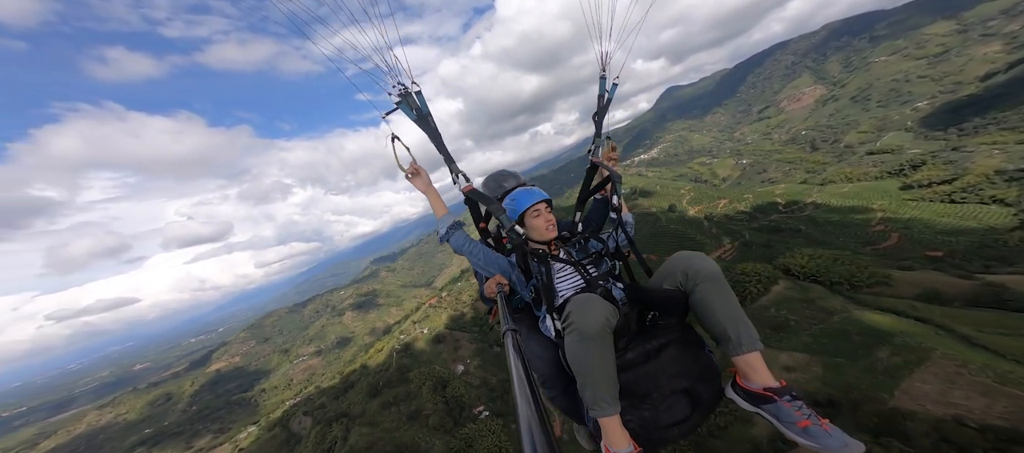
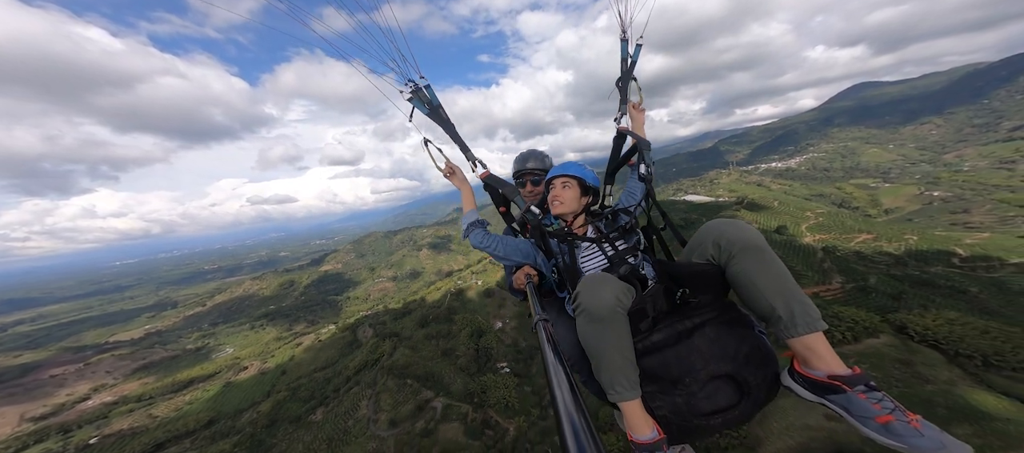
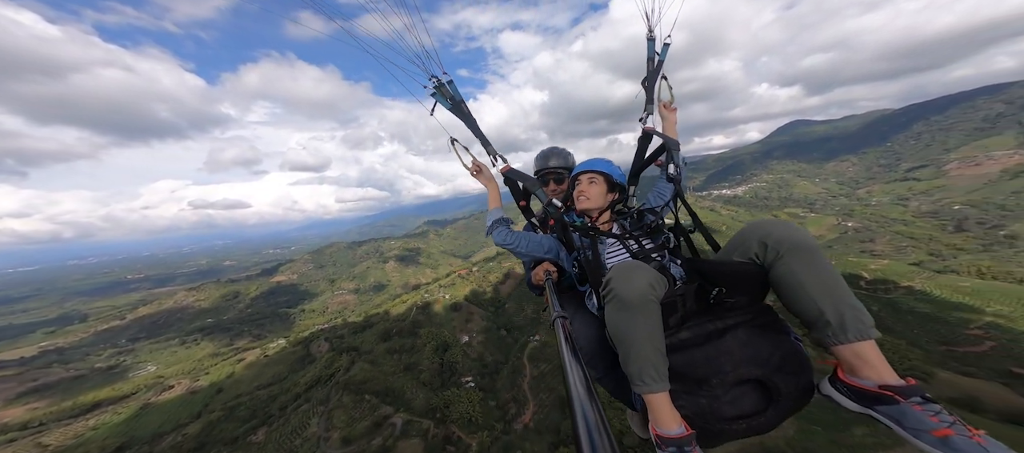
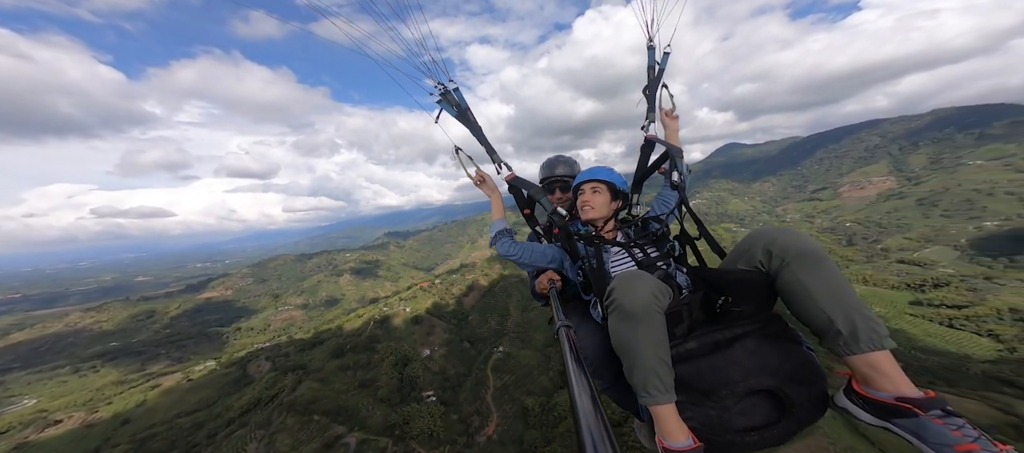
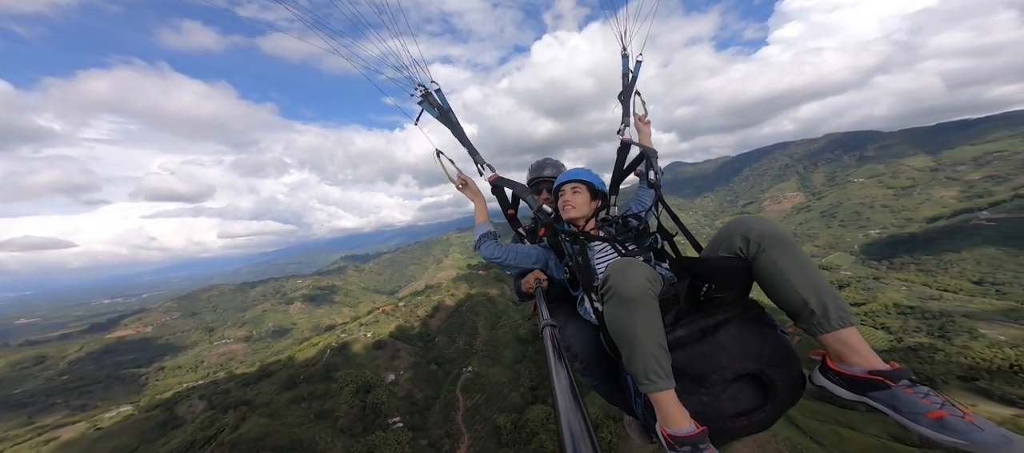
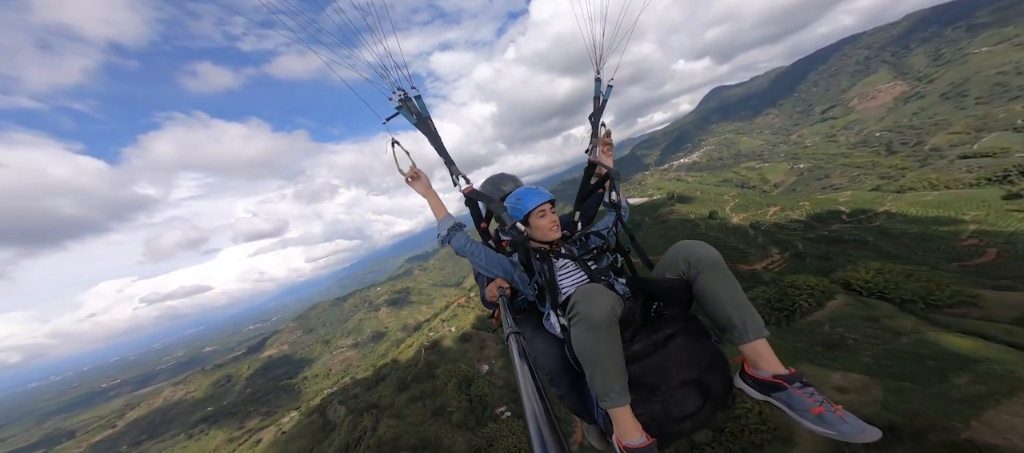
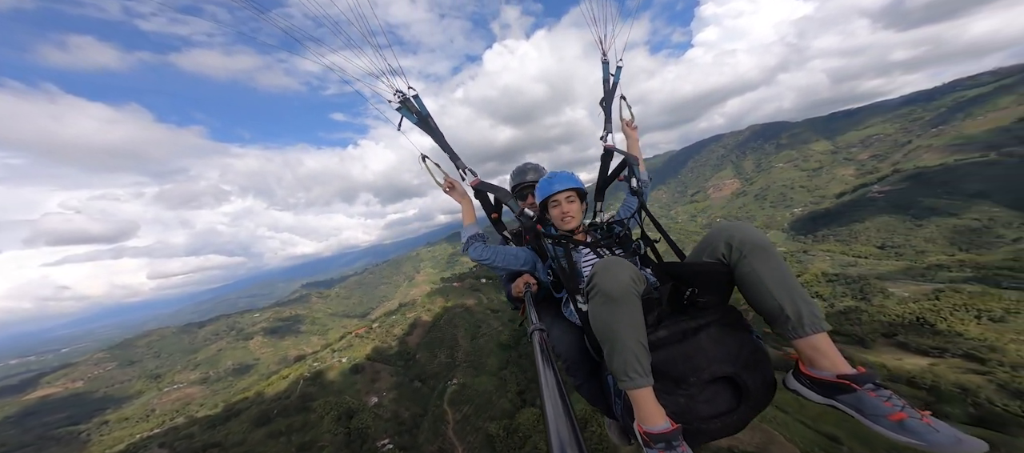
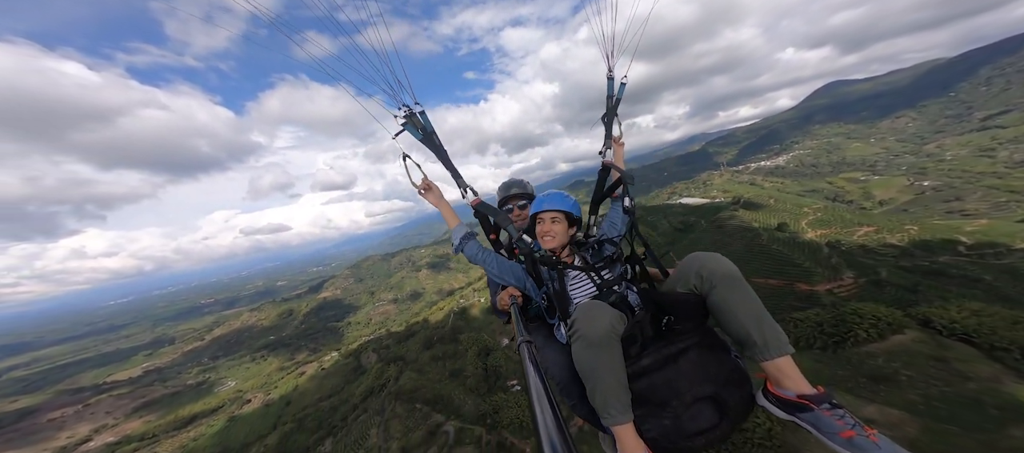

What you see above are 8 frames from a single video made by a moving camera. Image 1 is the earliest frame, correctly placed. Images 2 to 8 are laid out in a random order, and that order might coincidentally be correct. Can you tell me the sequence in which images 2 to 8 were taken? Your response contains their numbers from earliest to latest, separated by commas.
6, 8, 2, 3, 4, 5, 7
